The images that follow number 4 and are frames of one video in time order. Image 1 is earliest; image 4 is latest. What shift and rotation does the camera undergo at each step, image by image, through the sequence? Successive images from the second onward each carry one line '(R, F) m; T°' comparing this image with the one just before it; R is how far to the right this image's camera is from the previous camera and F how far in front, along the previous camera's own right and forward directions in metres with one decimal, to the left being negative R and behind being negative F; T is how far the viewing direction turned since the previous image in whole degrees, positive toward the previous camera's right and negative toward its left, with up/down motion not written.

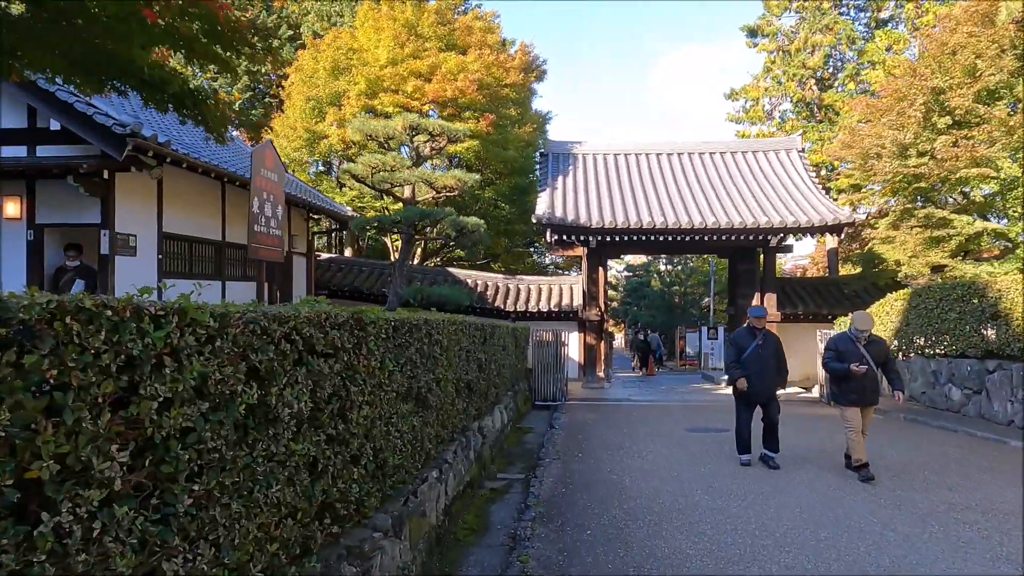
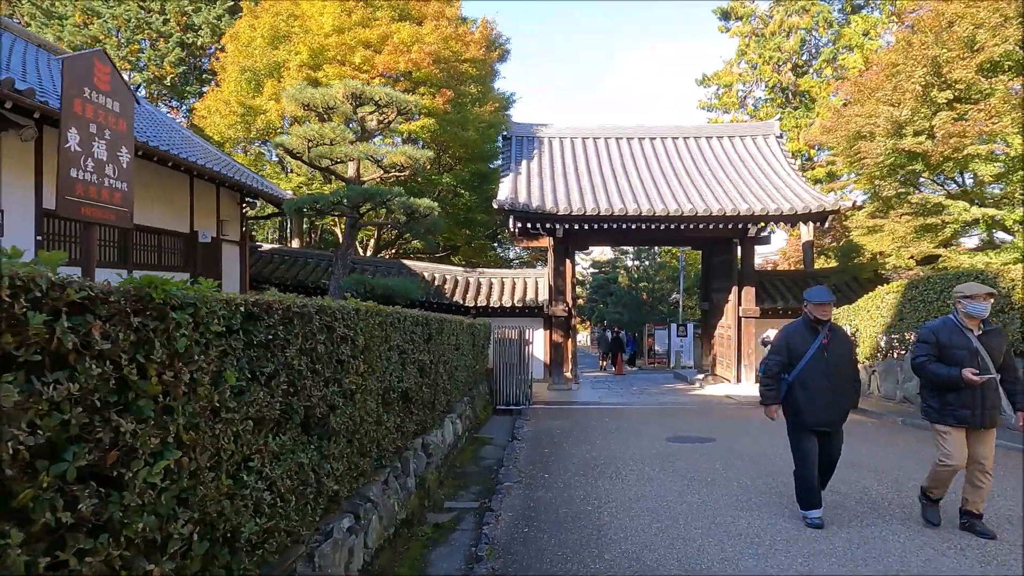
(+0.1, +1.2) m; +3°
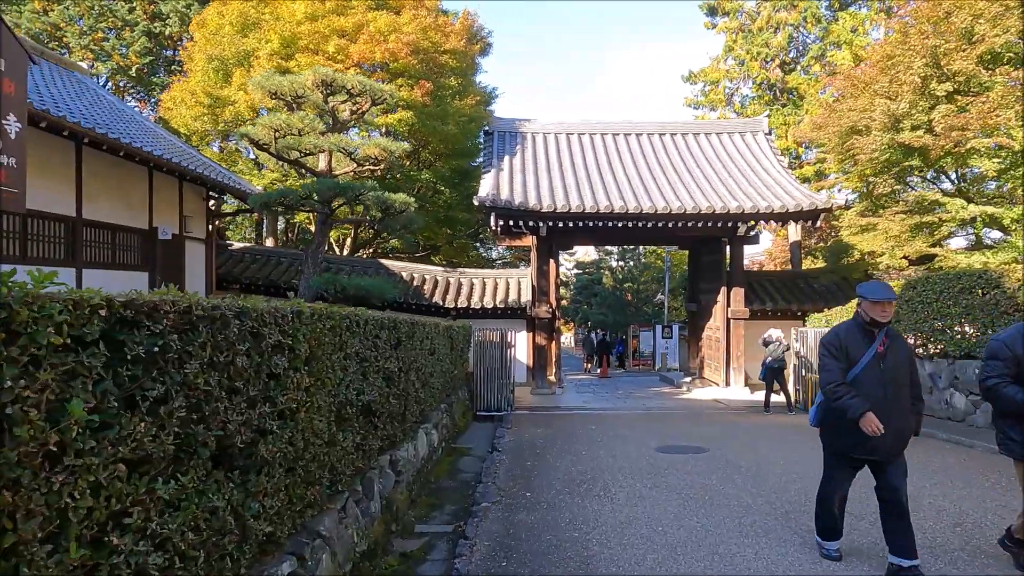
(0.0, +0.5) m; +1°
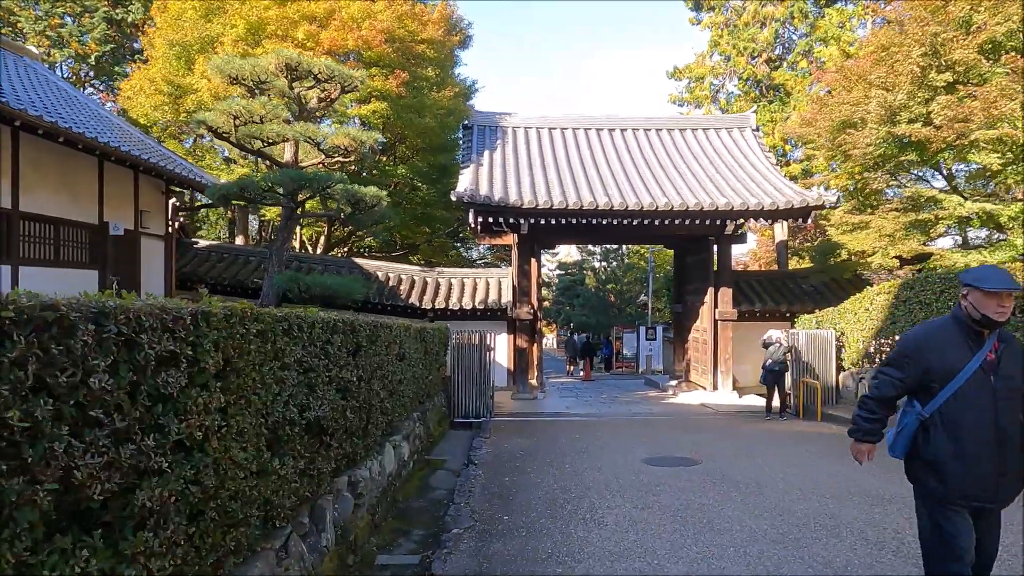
(0.0, +0.5) m; +2°
